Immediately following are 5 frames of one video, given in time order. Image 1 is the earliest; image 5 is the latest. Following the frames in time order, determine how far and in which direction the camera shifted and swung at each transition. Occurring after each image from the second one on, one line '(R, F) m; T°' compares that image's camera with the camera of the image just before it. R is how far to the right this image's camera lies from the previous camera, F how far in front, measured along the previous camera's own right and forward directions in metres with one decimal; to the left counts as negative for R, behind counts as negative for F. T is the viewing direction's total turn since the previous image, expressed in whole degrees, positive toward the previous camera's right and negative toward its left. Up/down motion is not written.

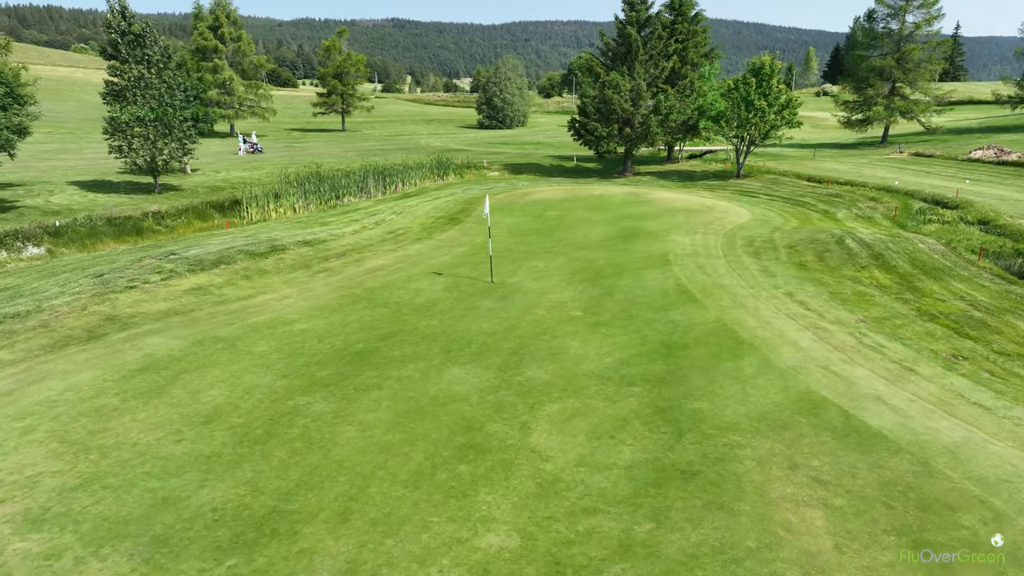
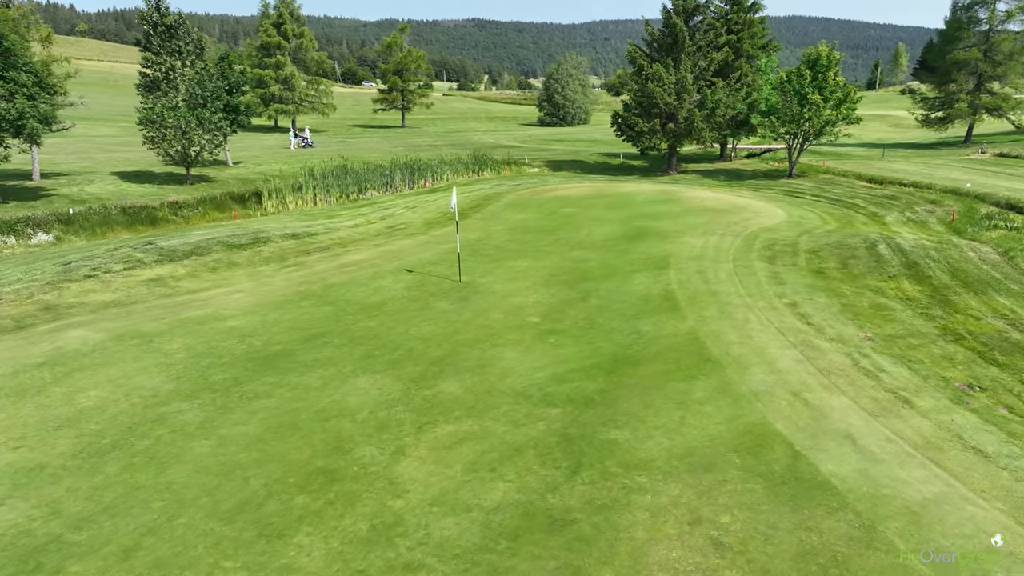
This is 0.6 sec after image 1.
(+2.3, +1.6) m; -6°
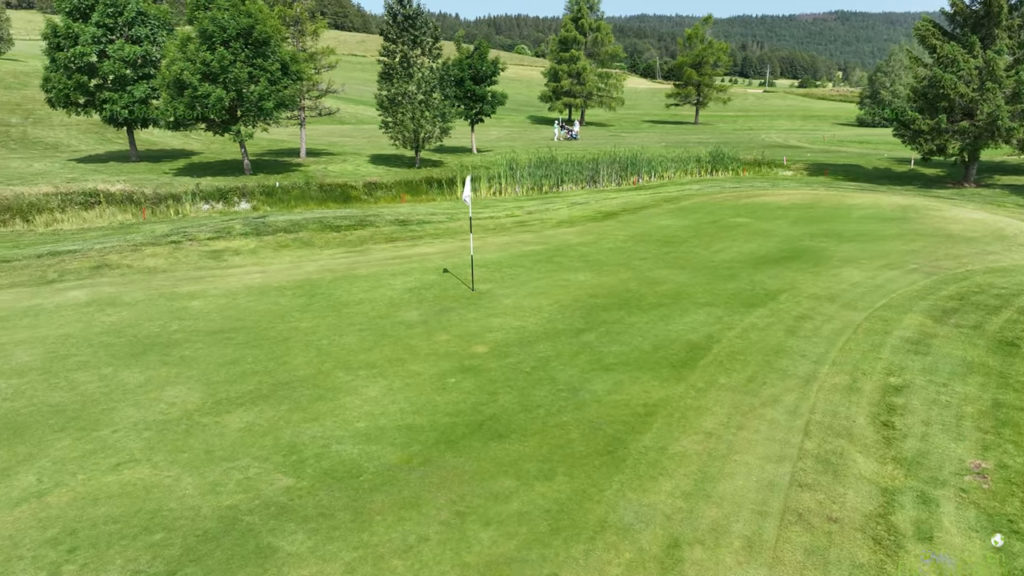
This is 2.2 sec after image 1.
(+5.3, +4.3) m; -25°
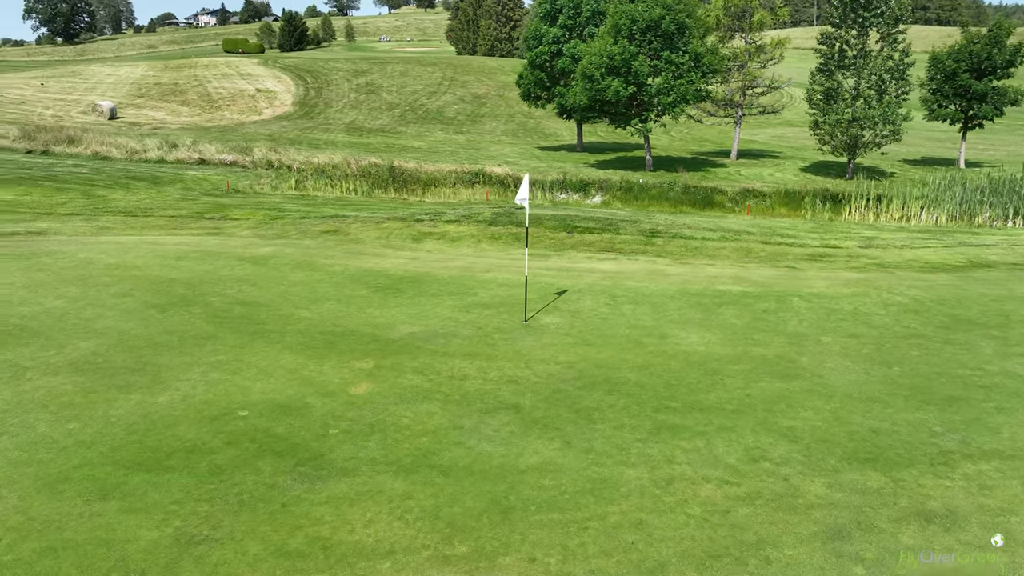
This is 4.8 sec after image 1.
(+6.1, +5.6) m; -41°
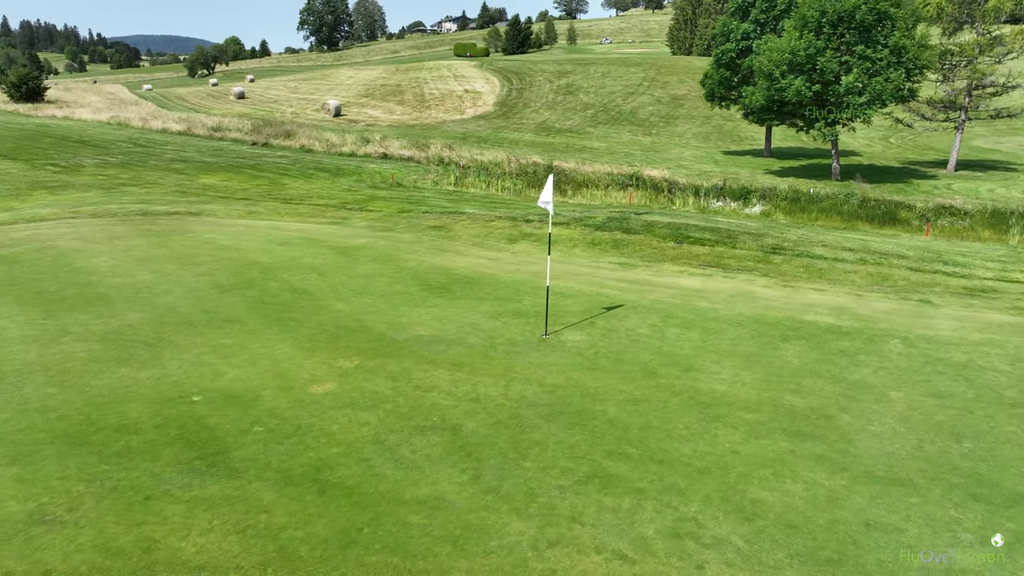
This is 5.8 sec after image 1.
(+2.5, +1.2) m; -16°
